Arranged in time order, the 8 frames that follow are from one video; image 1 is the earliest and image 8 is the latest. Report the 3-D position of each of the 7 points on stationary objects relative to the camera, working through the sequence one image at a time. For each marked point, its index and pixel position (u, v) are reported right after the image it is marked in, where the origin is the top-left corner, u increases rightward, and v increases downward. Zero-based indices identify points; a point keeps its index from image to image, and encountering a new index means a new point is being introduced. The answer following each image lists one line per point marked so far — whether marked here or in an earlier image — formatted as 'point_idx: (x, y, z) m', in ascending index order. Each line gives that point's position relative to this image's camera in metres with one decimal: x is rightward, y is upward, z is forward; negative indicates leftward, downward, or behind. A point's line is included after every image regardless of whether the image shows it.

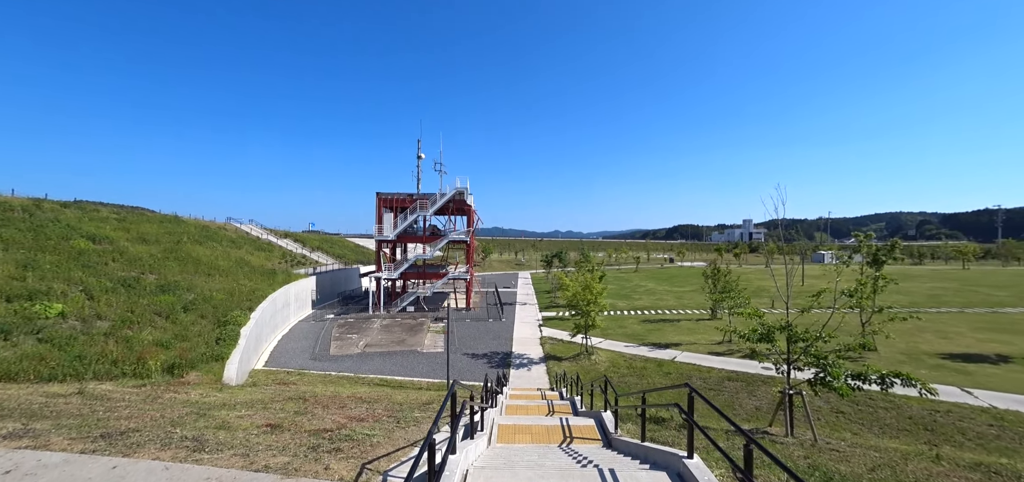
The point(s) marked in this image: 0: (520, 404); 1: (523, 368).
0: (+0.2, -3.3, +8.1) m
1: (+0.4, -4.6, +14.9) m
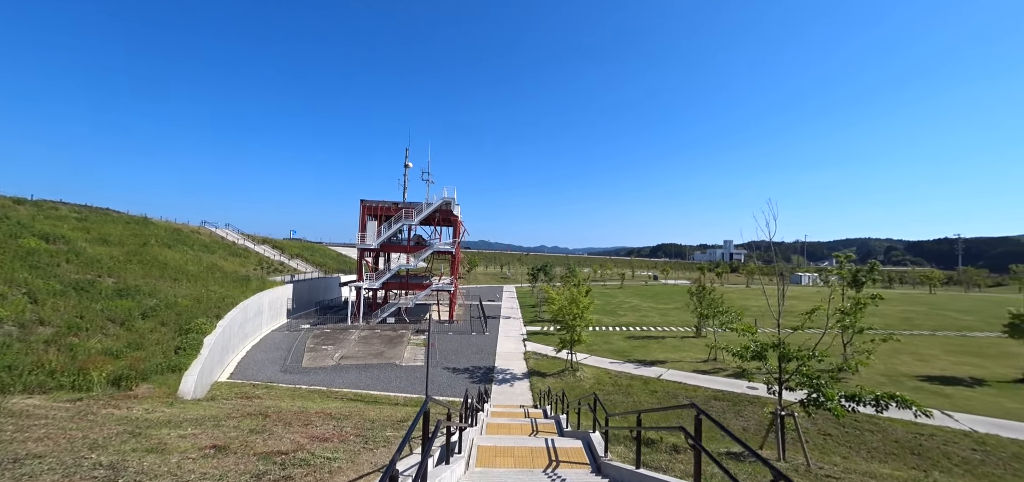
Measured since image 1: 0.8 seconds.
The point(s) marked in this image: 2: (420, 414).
0: (-0.2, -3.4, +7.6) m
1: (-0.2, -5.0, +14.4) m
2: (-0.9, -1.6, +3.8) m
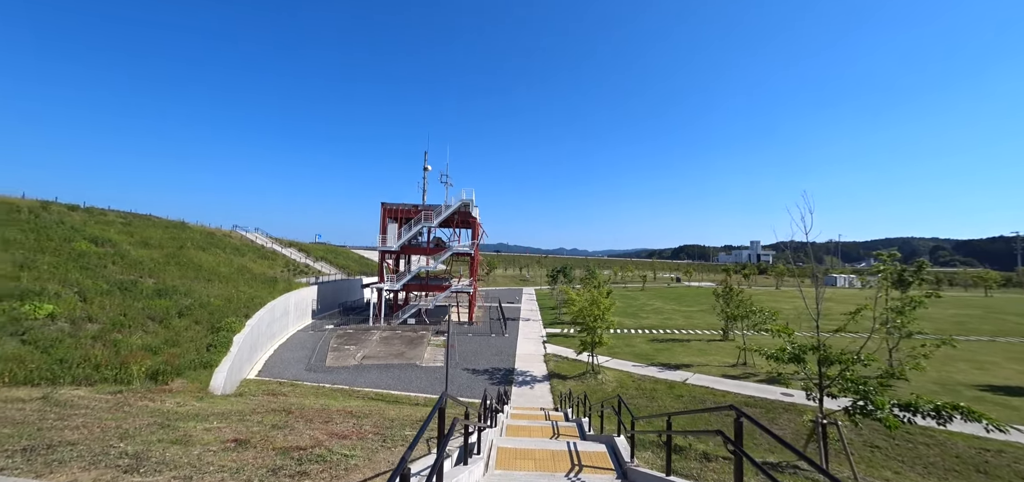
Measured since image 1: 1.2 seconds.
0: (+0.2, -3.4, +7.5) m
1: (+0.5, -5.0, +14.2) m
2: (-0.7, -1.6, +3.7) m
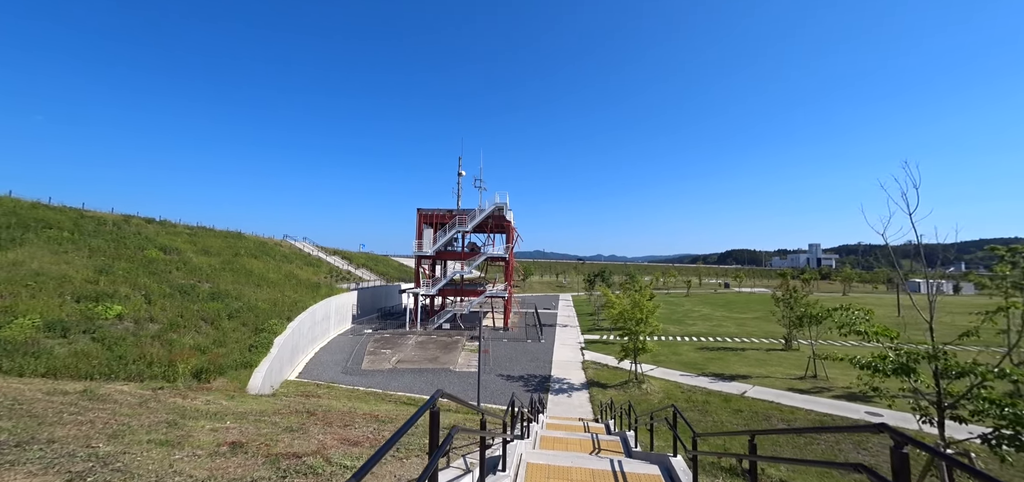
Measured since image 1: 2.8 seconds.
0: (+0.8, -3.3, +6.8) m
1: (+1.7, -5.0, +13.5) m
2: (-0.4, -1.4, +3.1) m
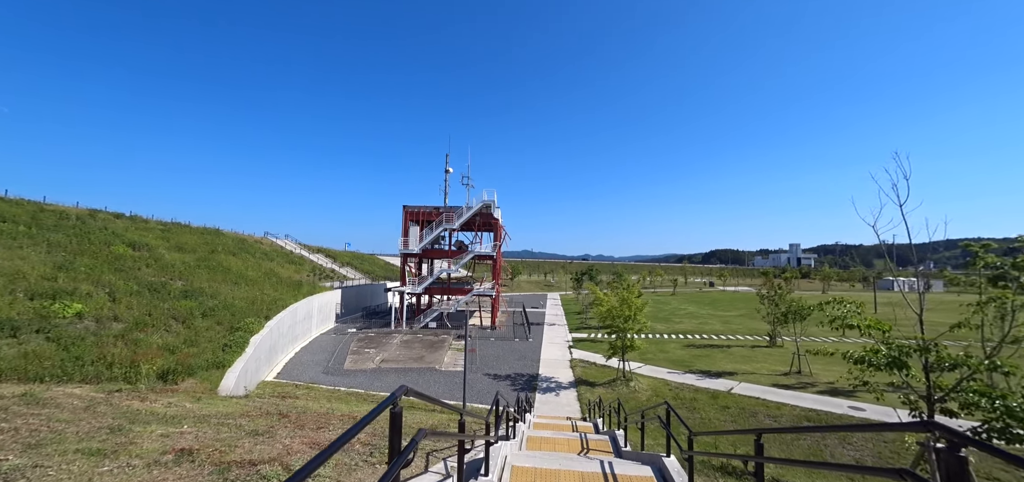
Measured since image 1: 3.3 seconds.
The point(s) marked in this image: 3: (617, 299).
0: (+0.6, -3.1, +6.6) m
1: (+1.2, -4.9, +13.2) m
2: (-0.6, -1.2, +2.9) m
3: (+3.9, -2.1, +15.1) m
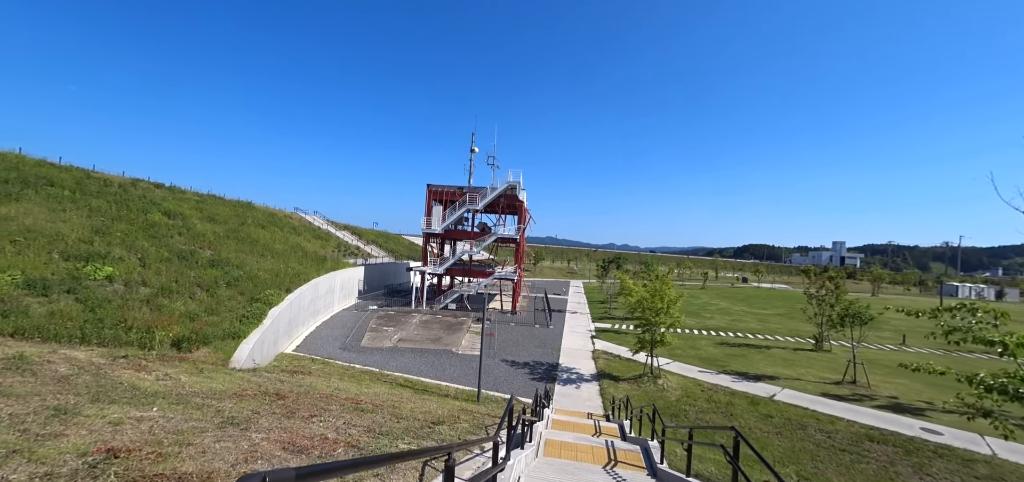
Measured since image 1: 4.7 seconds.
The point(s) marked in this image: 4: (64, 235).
0: (+0.8, -2.8, +5.8) m
1: (+1.8, -4.4, +12.5) m
2: (-0.5, -1.0, +2.2) m
3: (+4.7, -1.7, +14.1) m
4: (-16.2, +0.2, +14.9) m
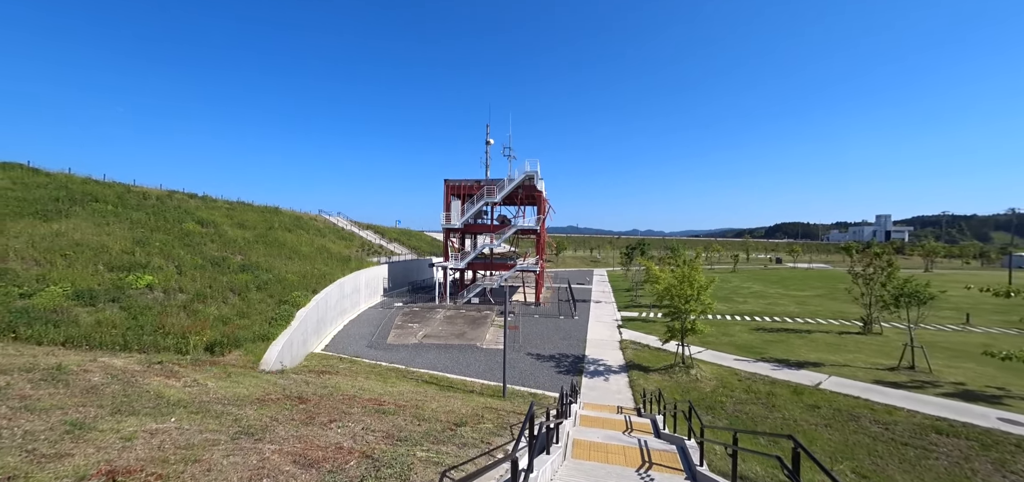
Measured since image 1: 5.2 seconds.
0: (+1.2, -2.7, +5.6) m
1: (+2.6, -4.1, +12.3) m
2: (-0.4, -1.0, +1.9) m
3: (+5.4, -1.2, +13.6) m
4: (-15.5, -0.2, +15.4) m
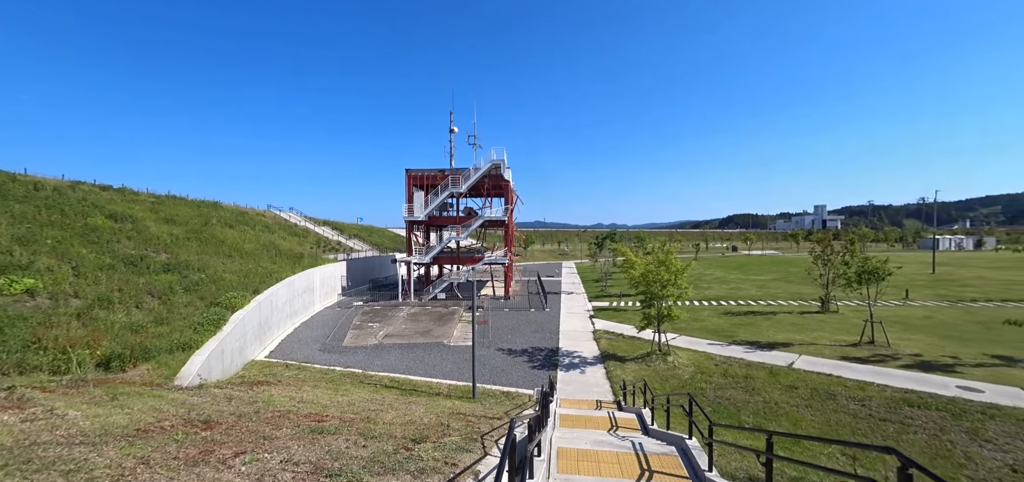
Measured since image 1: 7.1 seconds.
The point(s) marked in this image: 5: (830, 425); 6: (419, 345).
0: (+0.8, -2.3, +4.7) m
1: (+1.7, -3.6, +11.5) m
2: (-0.4, -0.8, +1.0) m
3: (+4.3, -0.7, +13.1) m
4: (-16.6, -0.2, +13.2) m
5: (+6.5, -3.8, +8.4) m
6: (-3.4, -3.9, +15.3) m
